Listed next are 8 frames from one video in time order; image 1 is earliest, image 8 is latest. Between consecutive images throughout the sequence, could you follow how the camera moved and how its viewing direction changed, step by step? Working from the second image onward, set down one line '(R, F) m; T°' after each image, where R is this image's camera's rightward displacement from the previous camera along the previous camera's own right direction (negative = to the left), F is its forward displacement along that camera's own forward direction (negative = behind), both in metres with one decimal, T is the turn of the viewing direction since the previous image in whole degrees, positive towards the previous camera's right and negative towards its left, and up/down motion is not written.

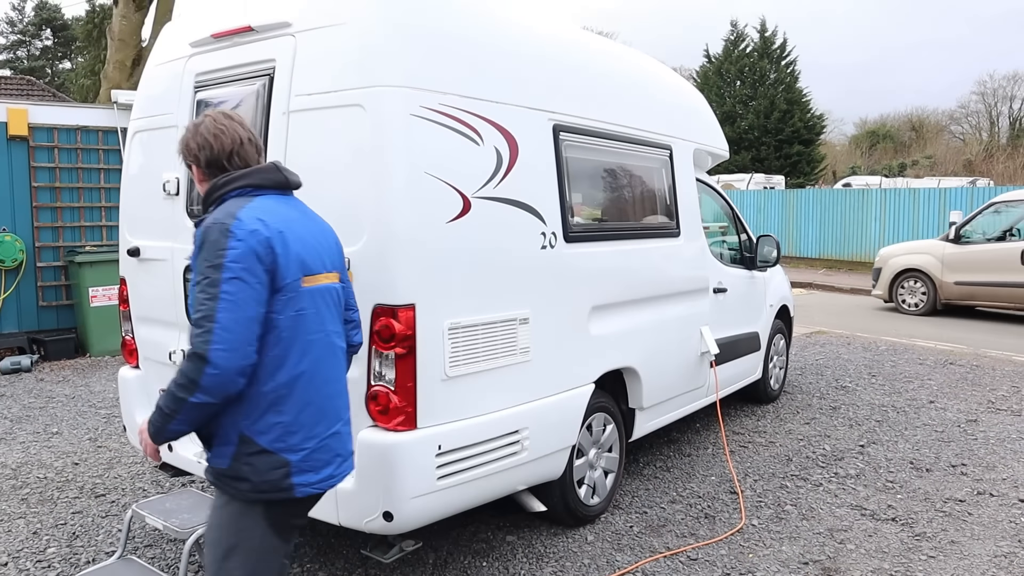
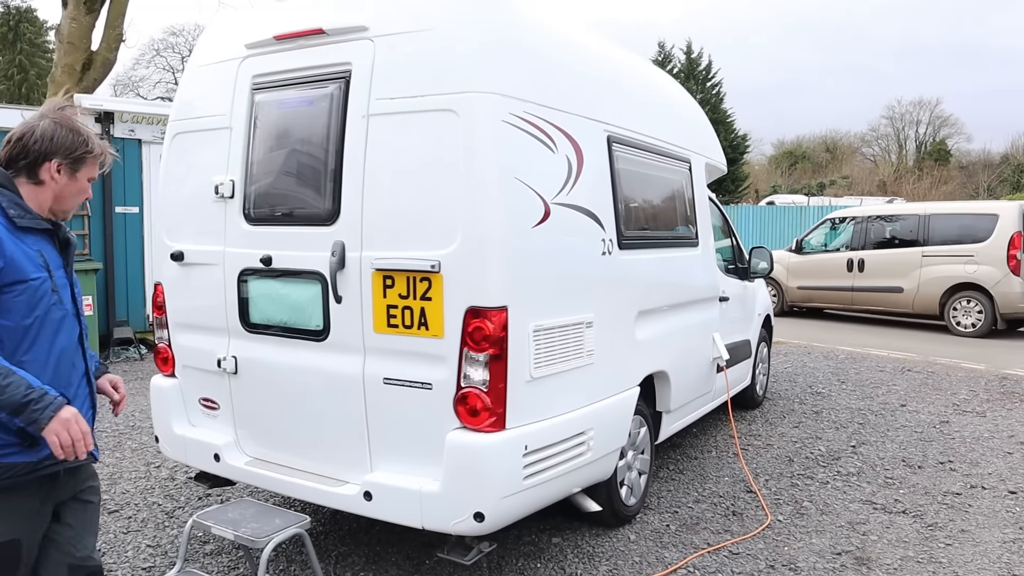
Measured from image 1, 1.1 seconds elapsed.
(-0.6, 0.0) m; +6°
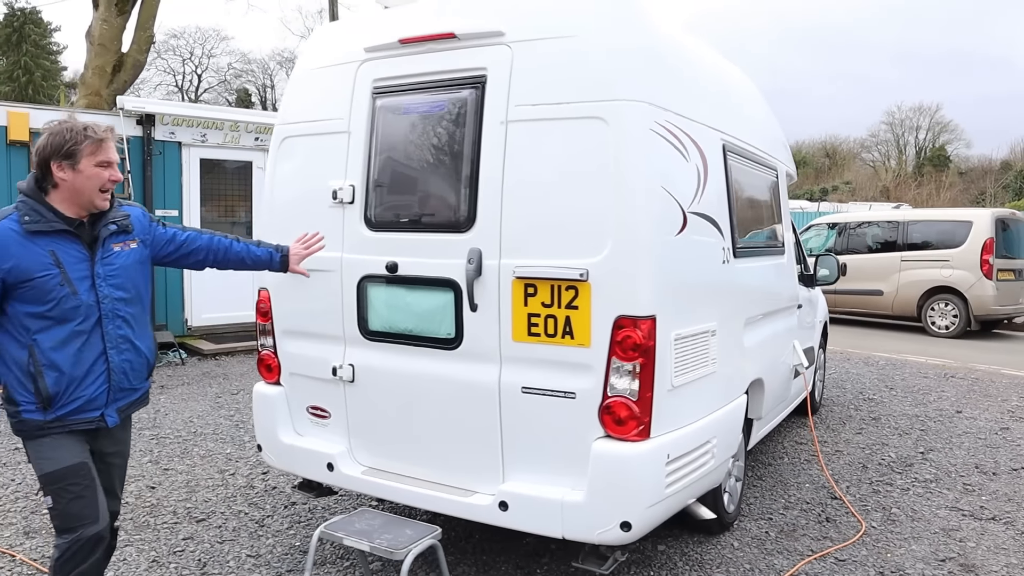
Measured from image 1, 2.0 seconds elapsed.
(-0.6, 0.0) m; +1°
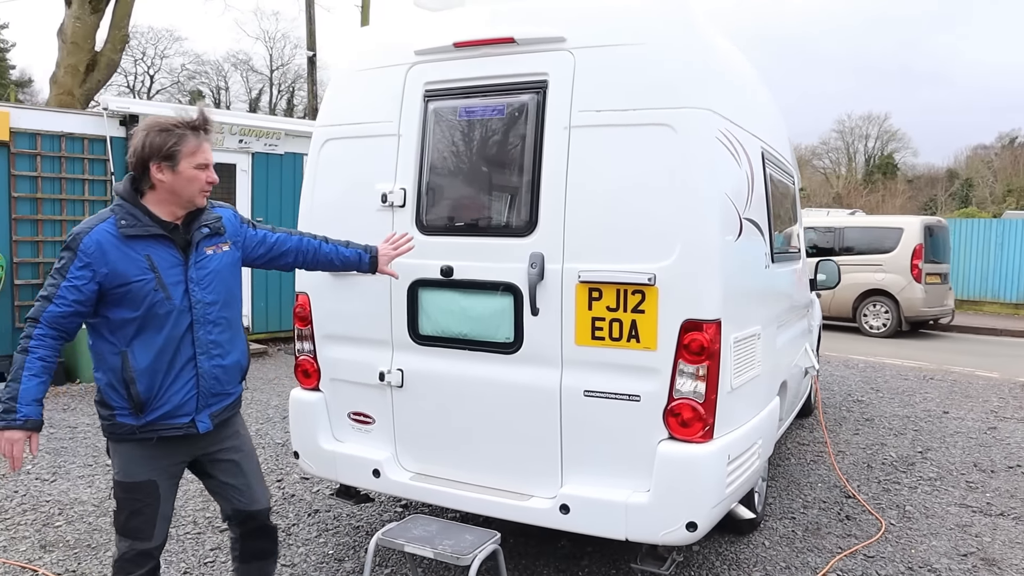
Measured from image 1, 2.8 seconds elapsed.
(-0.4, 0.0) m; +3°
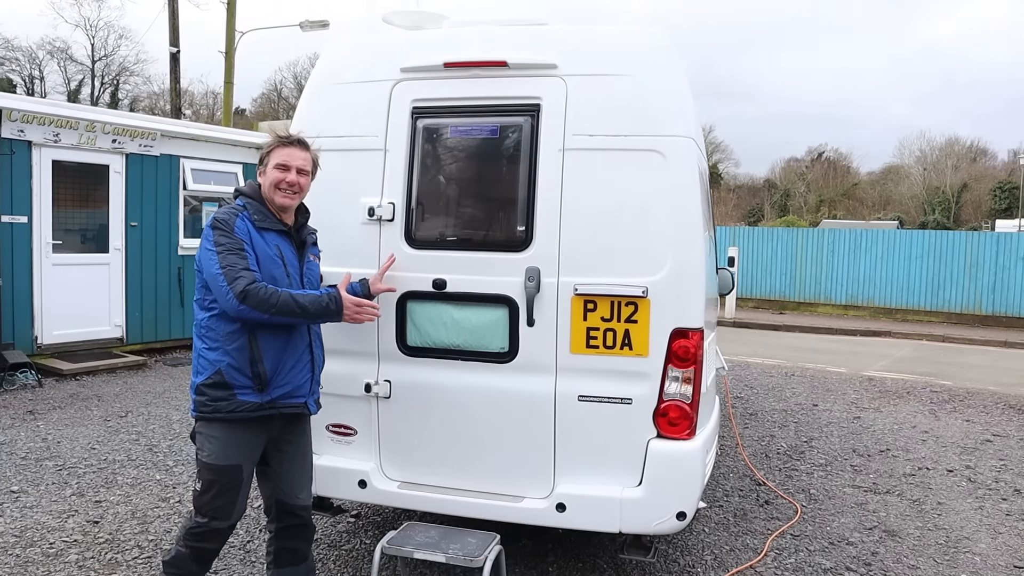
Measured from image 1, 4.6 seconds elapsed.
(-0.6, -0.1) m; +12°
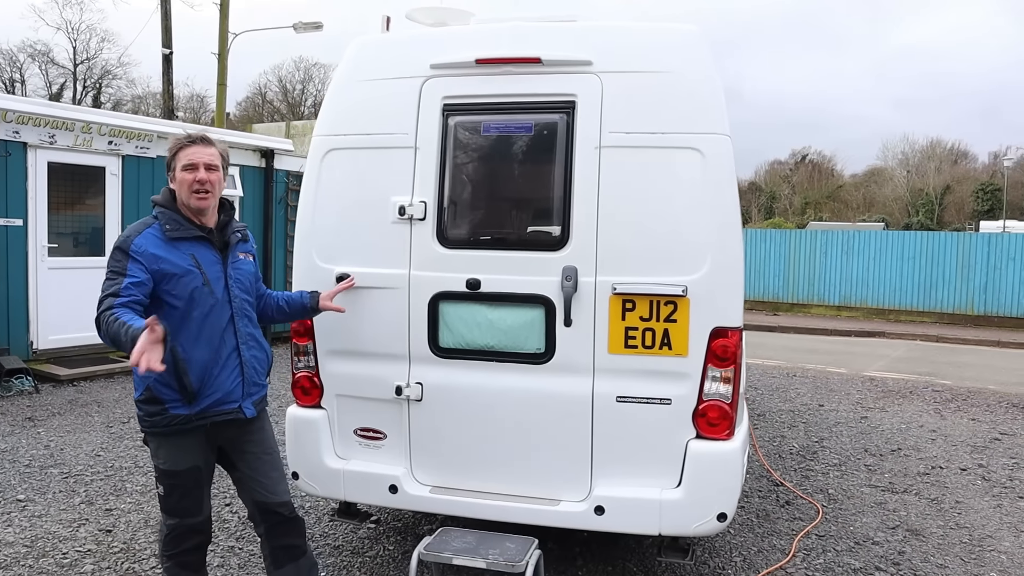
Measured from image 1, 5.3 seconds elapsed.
(-0.2, +0.1) m; +1°
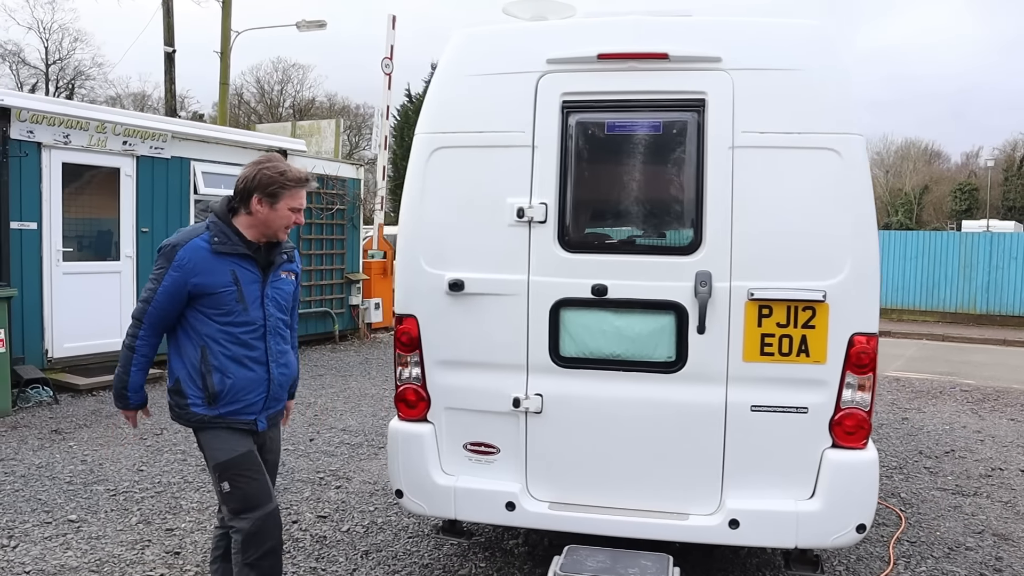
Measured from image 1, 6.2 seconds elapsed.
(-0.6, +0.1) m; +2°
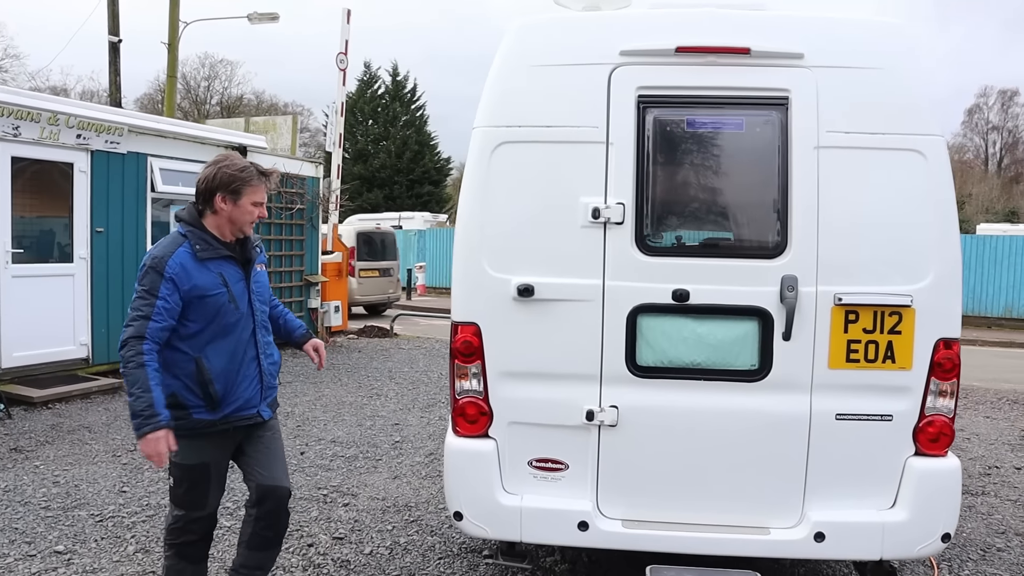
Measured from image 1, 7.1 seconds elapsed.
(-0.5, +0.2) m; +5°
